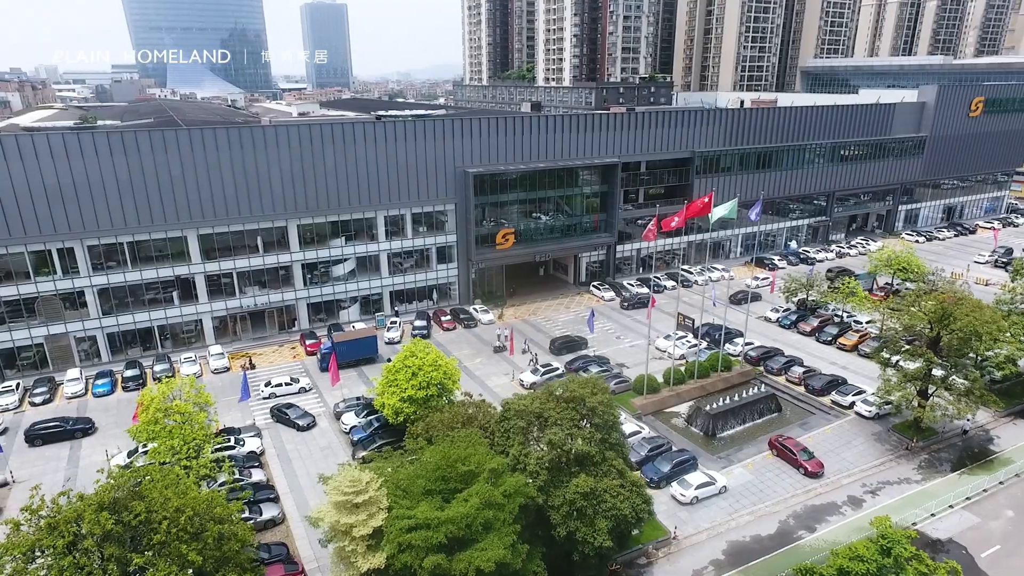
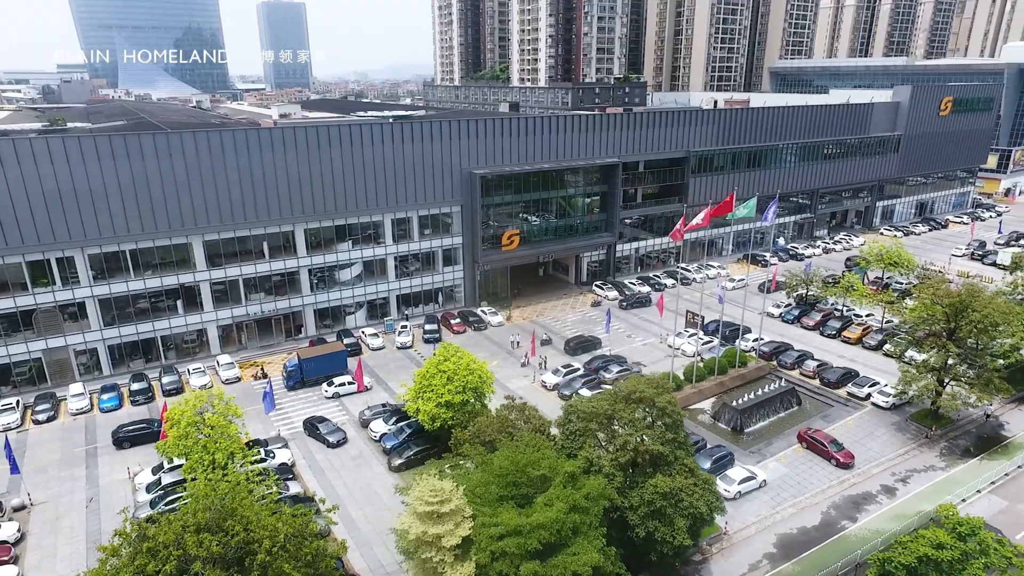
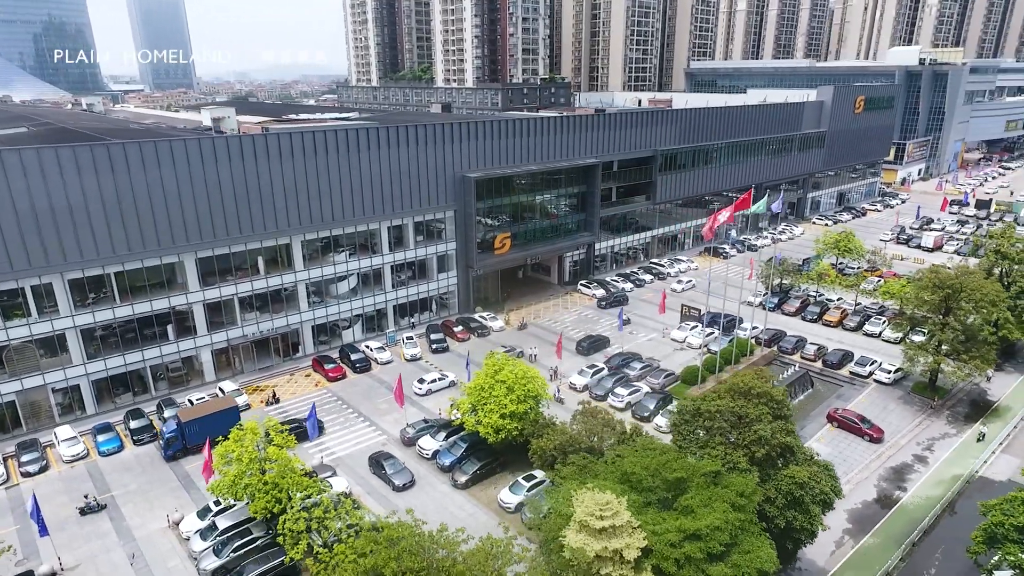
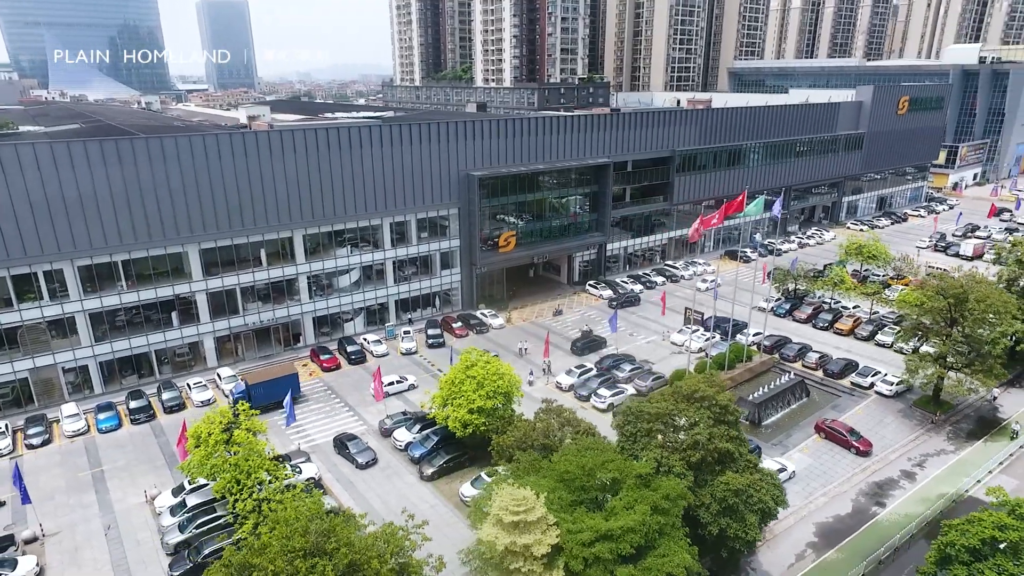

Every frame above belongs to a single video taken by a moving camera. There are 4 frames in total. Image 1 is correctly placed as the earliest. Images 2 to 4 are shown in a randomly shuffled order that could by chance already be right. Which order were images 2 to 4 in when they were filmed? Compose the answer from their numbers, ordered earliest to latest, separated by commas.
2, 4, 3
